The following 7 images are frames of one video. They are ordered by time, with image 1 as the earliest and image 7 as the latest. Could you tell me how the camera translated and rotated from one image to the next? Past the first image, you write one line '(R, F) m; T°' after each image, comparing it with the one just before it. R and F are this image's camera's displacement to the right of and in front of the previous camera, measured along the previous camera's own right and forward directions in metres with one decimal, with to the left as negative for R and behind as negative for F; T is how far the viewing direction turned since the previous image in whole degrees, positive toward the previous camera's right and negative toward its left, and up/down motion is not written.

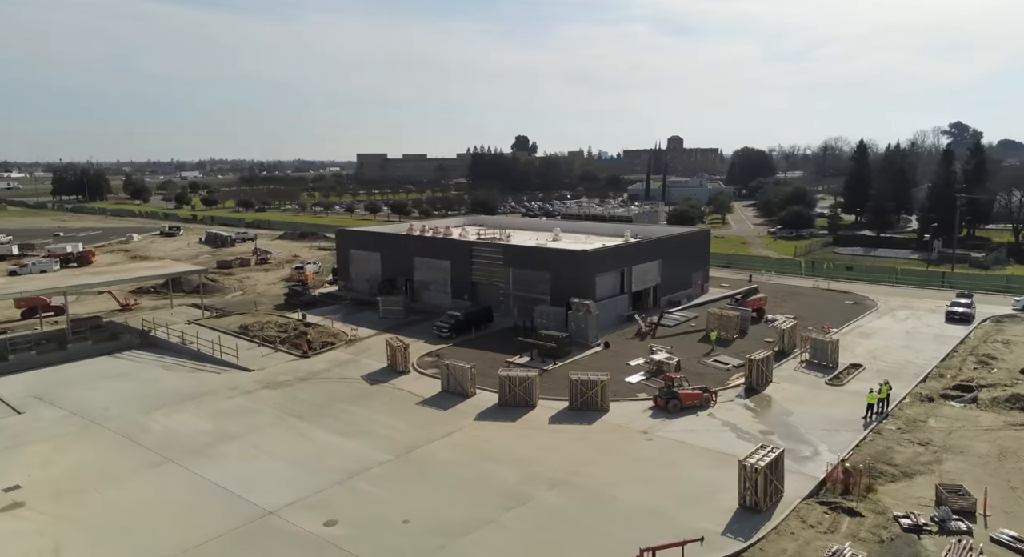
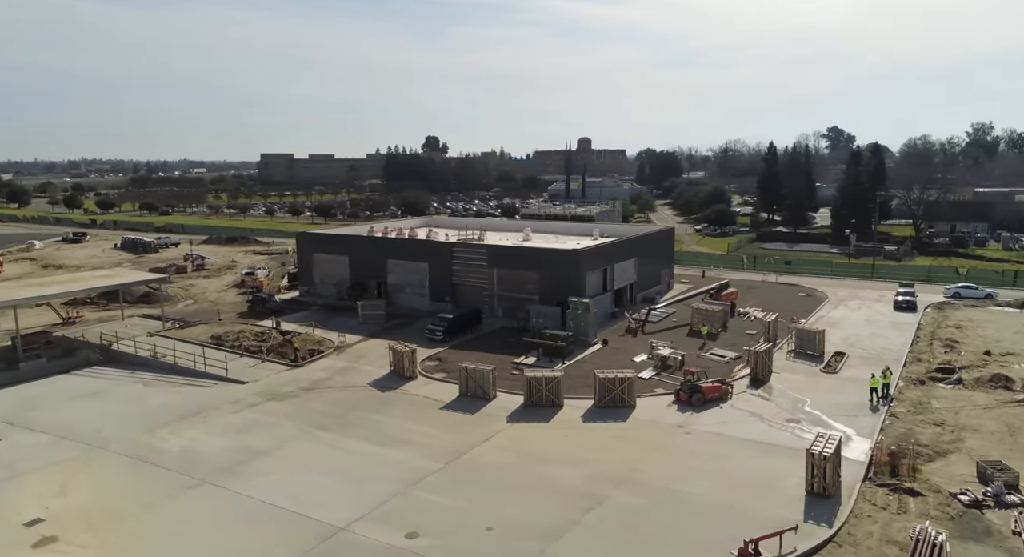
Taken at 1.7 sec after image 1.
(-3.7, +0.4) m; +8°
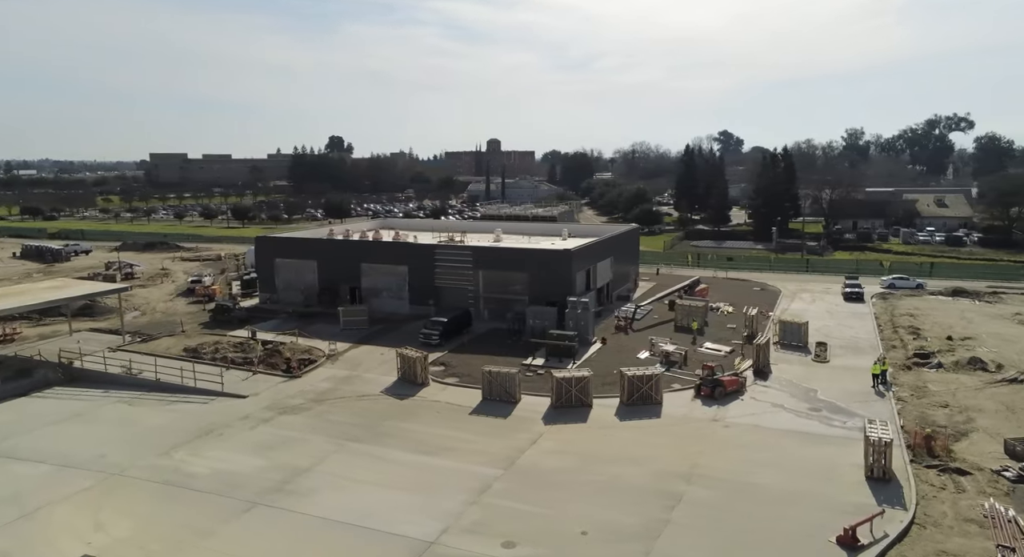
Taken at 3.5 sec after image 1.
(-3.9, +0.5) m; +8°
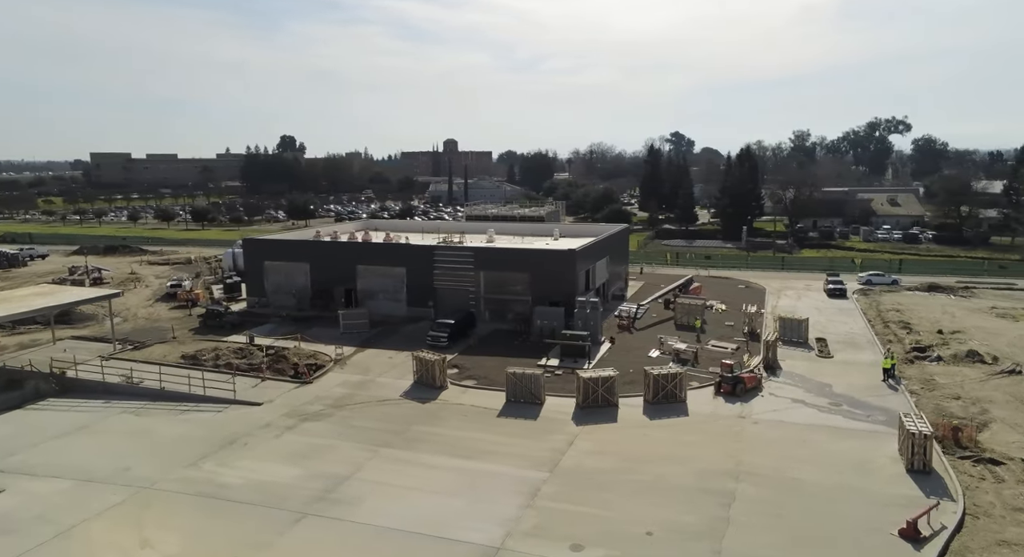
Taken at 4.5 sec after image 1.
(-2.3, +0.2) m; +4°
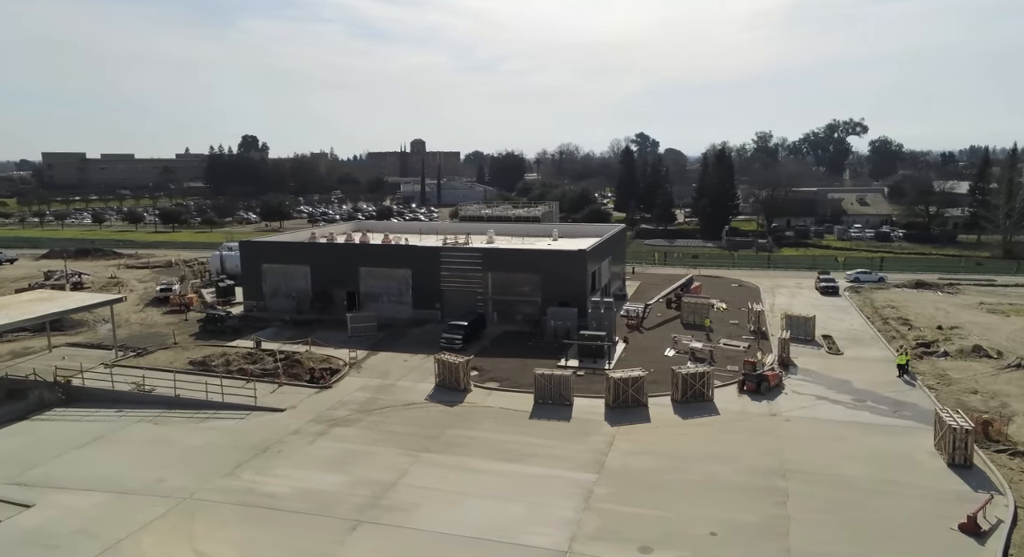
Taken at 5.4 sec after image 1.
(-2.0, +0.2) m; +3°
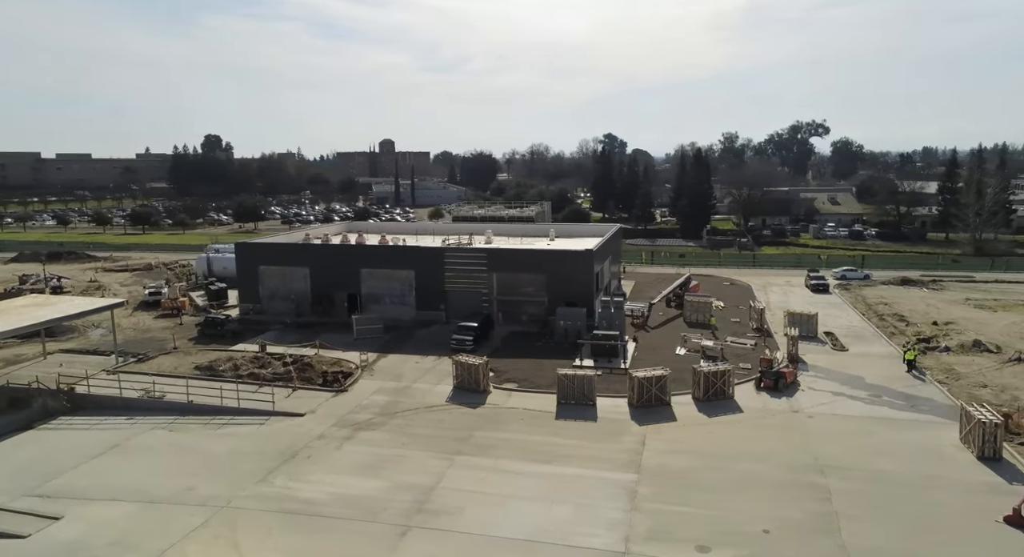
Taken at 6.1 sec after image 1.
(-1.8, +0.2) m; +3°
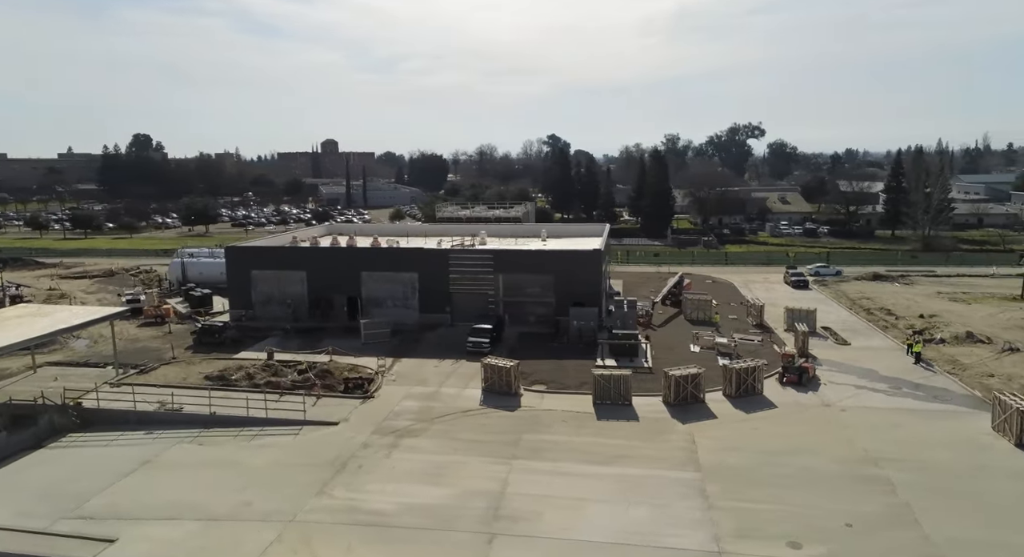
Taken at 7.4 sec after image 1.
(-3.0, +0.3) m; +5°
